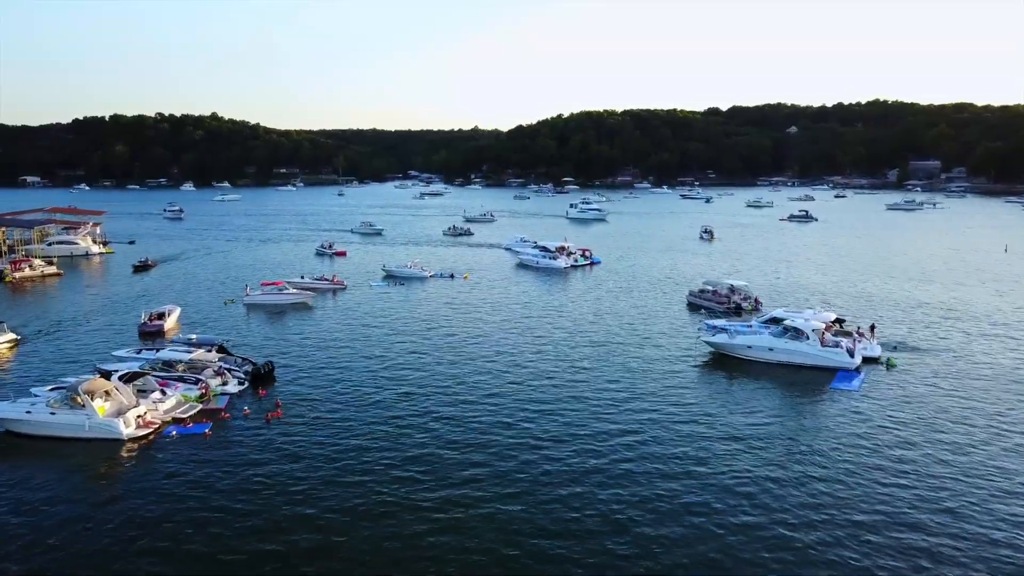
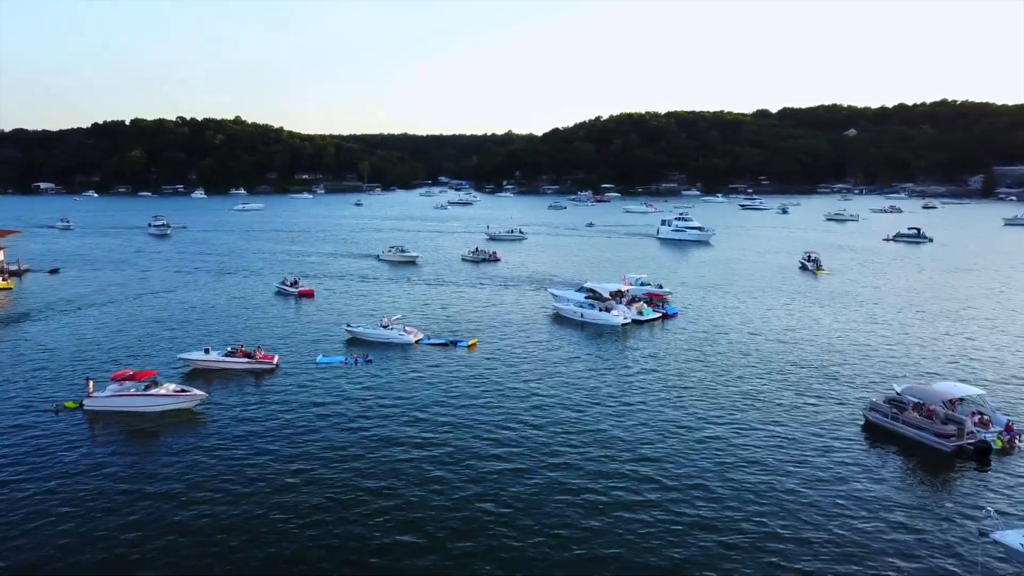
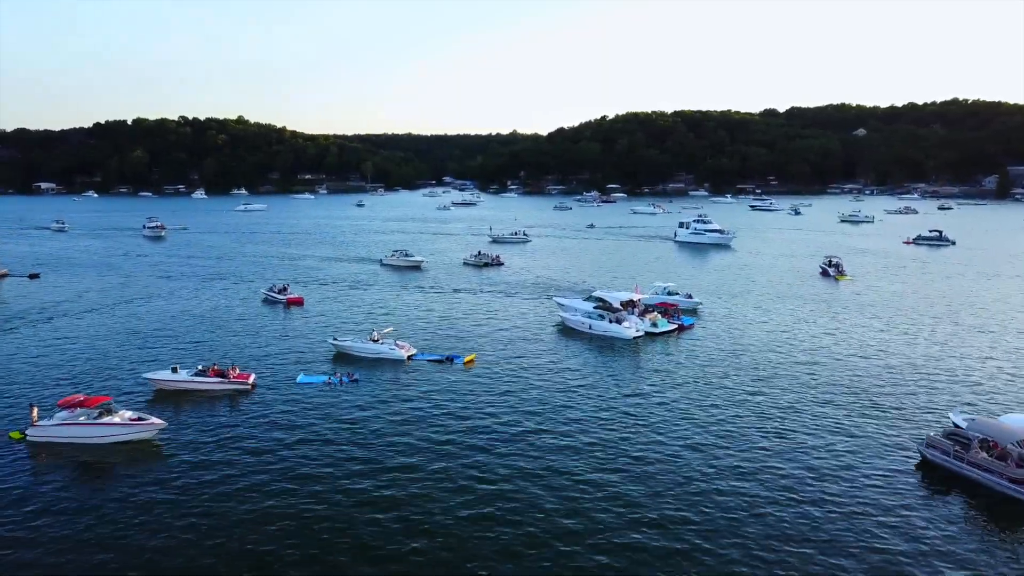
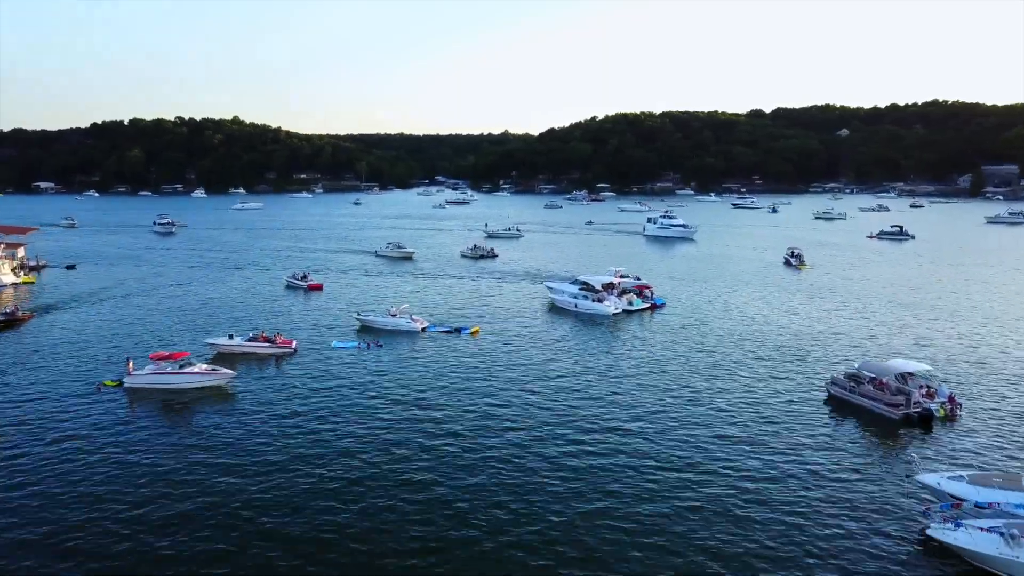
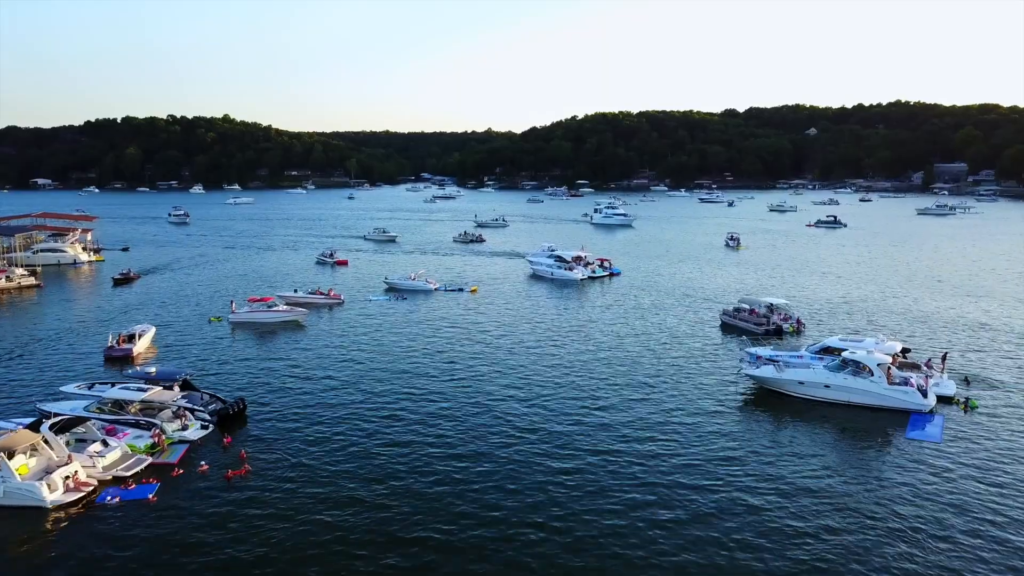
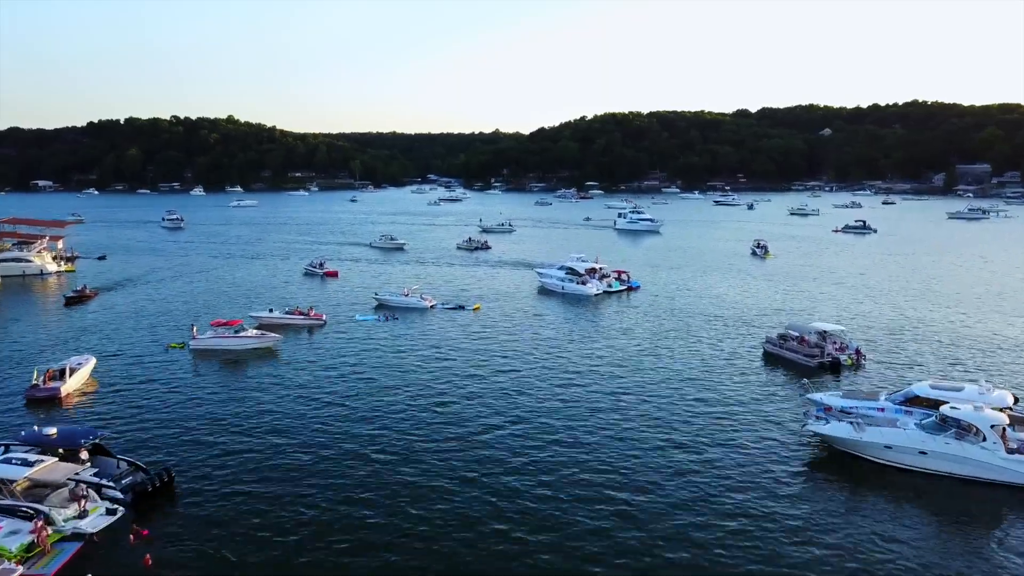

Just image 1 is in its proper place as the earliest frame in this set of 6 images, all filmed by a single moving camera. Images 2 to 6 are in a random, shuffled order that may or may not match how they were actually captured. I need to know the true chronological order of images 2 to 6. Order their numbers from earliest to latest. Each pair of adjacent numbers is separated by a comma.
5, 6, 4, 2, 3
